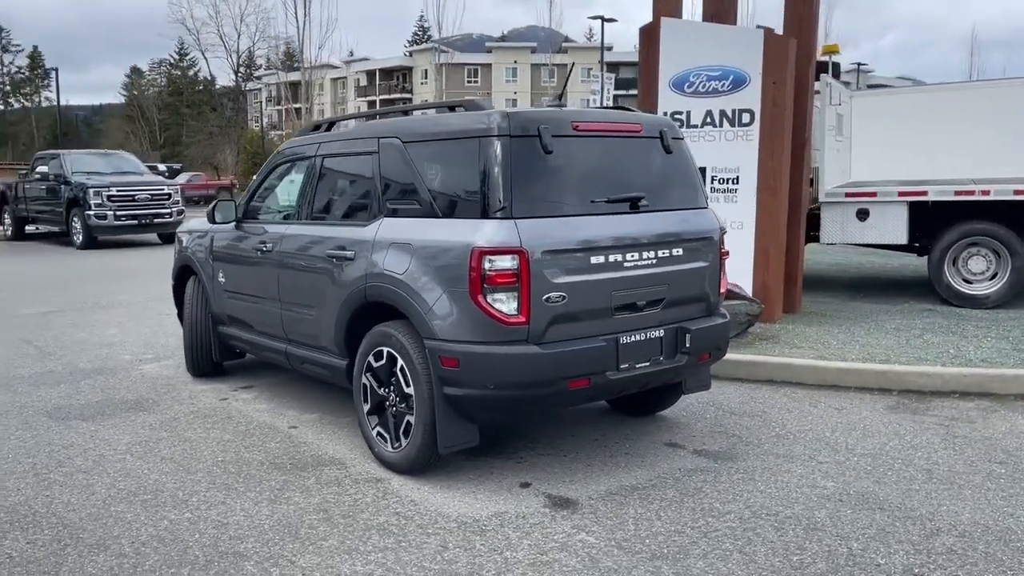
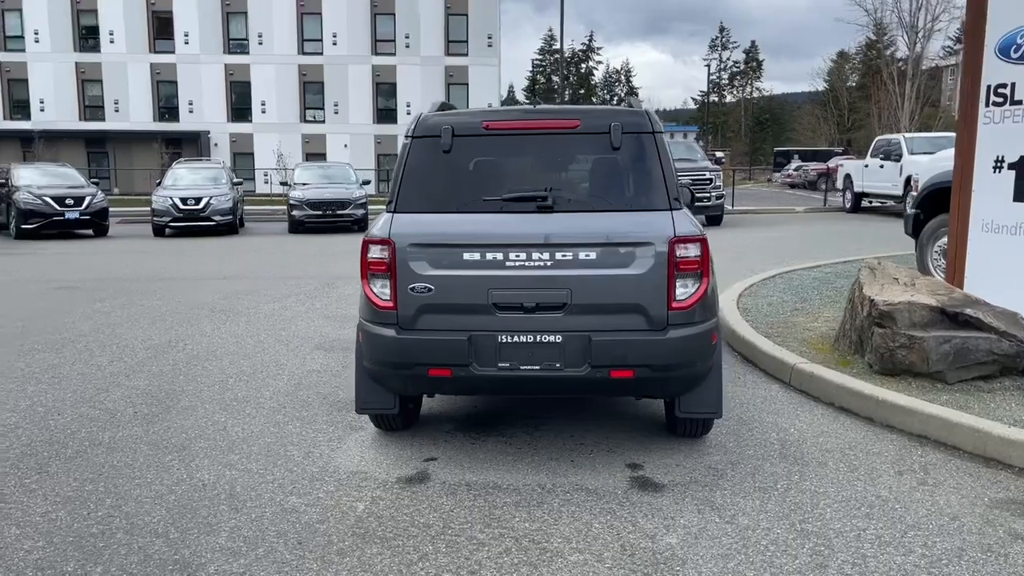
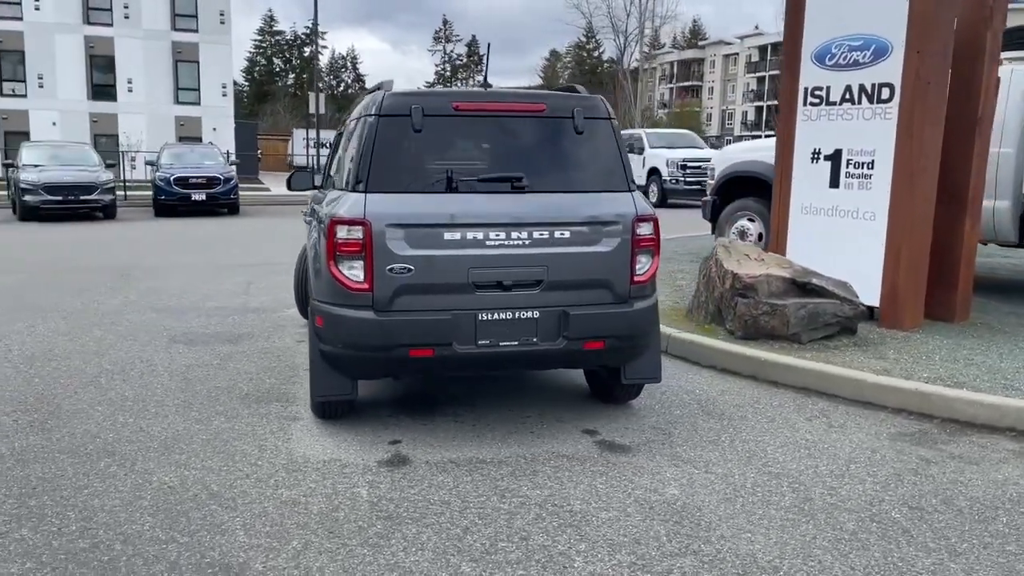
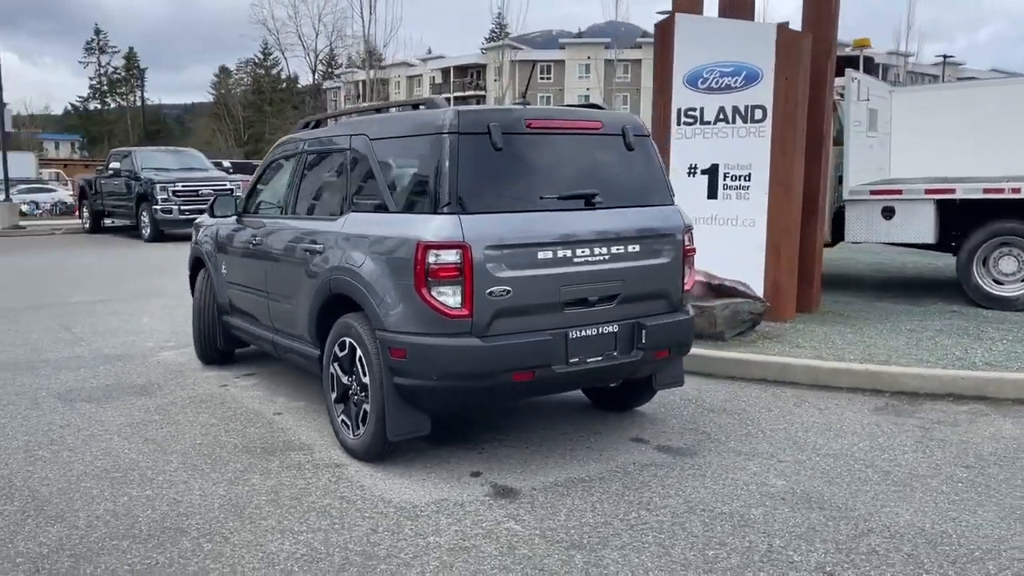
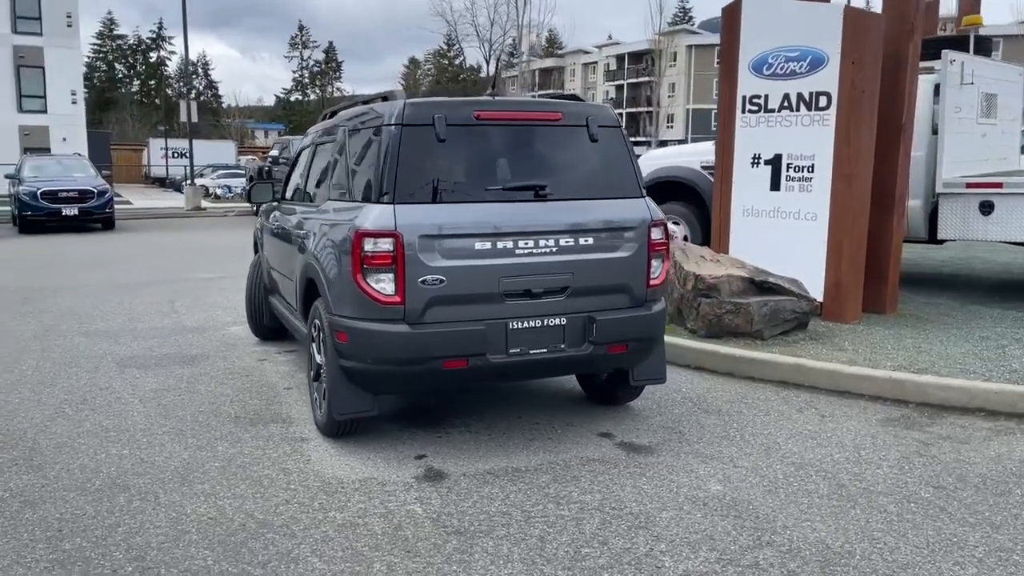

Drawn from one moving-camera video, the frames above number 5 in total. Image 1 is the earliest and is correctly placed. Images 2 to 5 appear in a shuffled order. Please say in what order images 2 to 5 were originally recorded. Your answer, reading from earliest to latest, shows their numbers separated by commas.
4, 5, 3, 2
